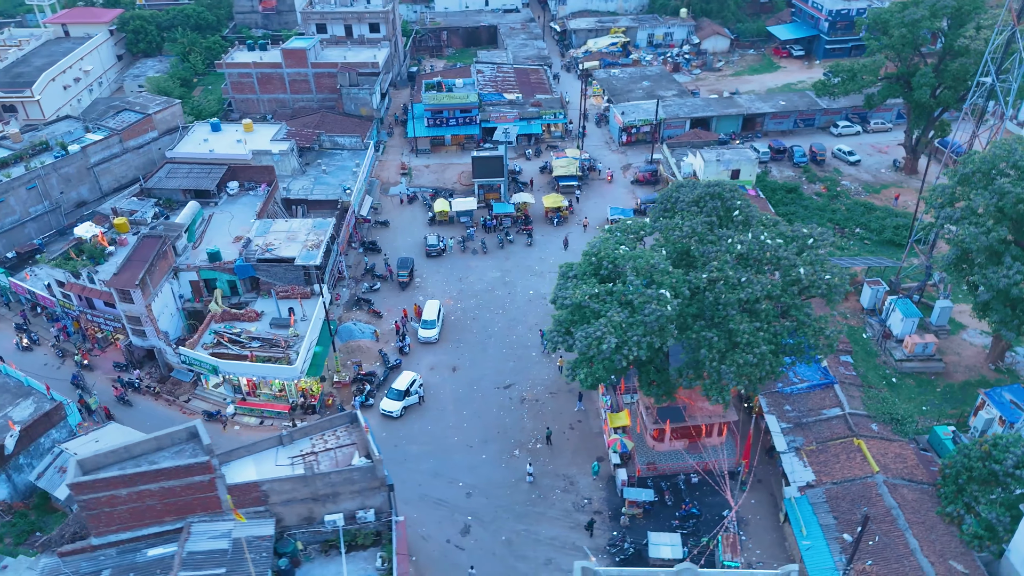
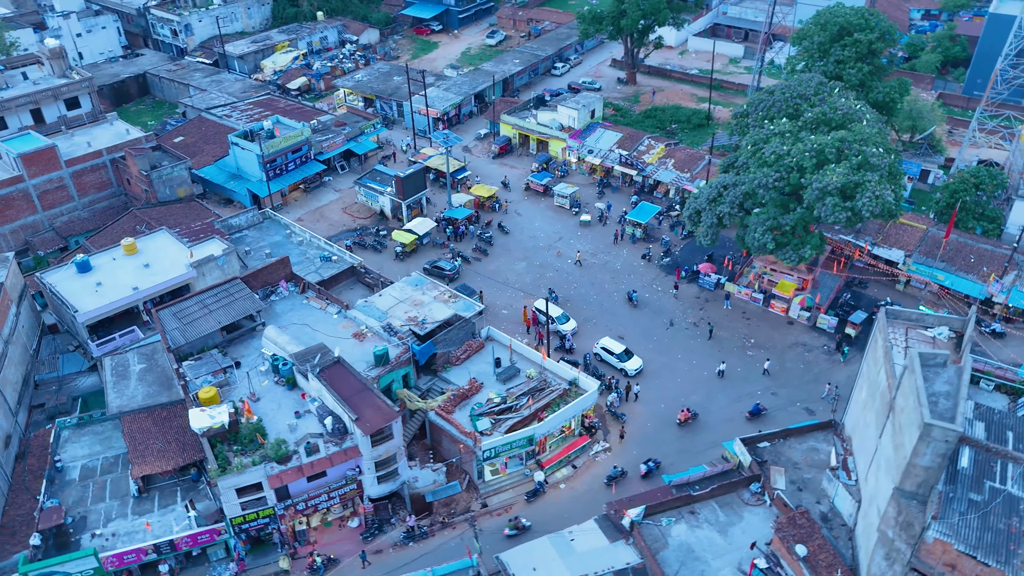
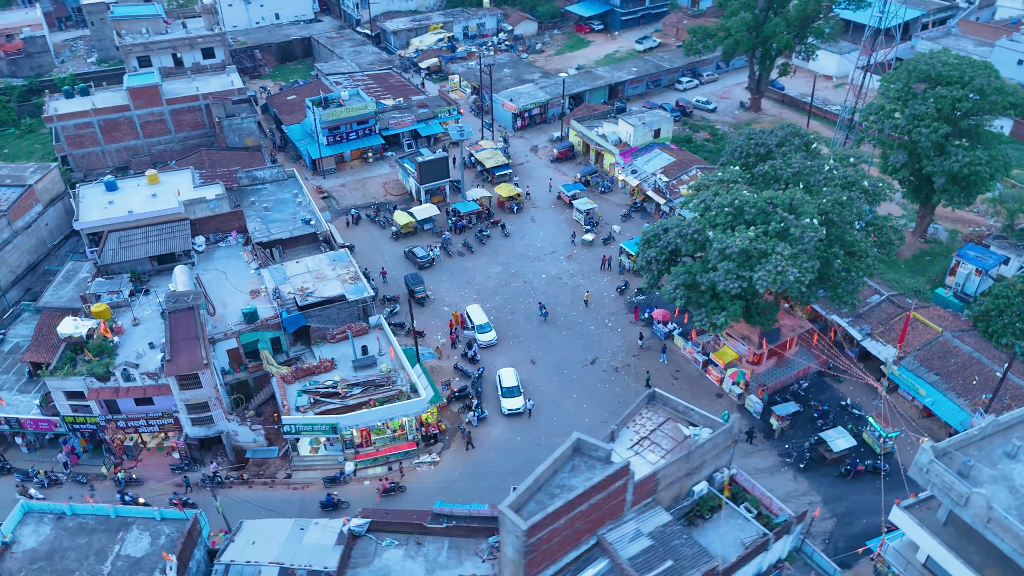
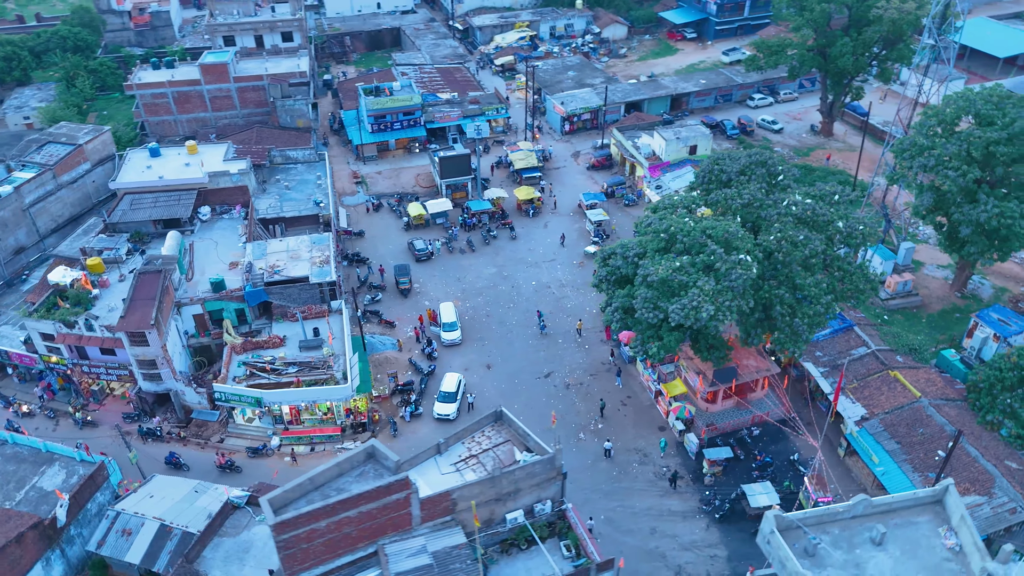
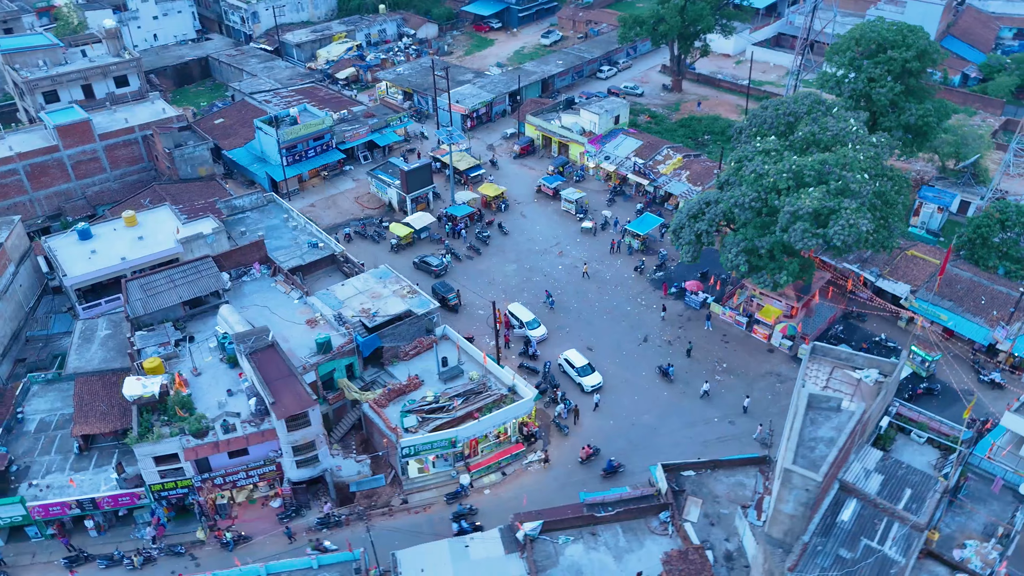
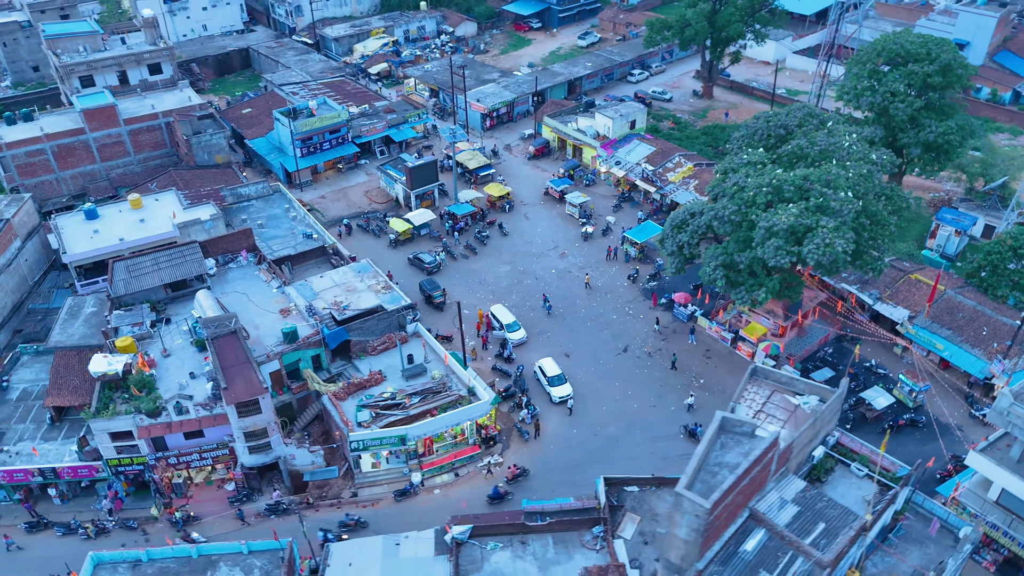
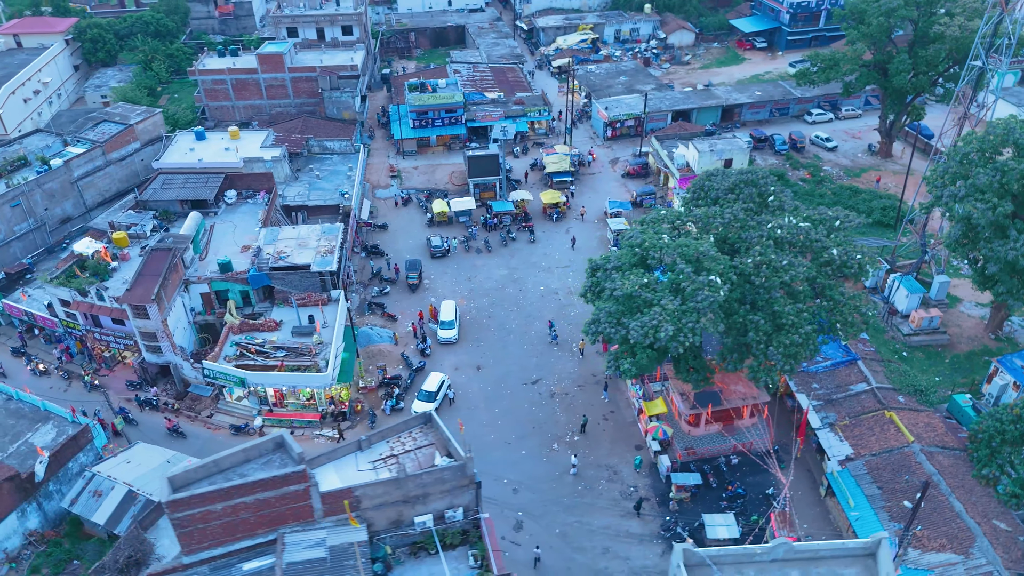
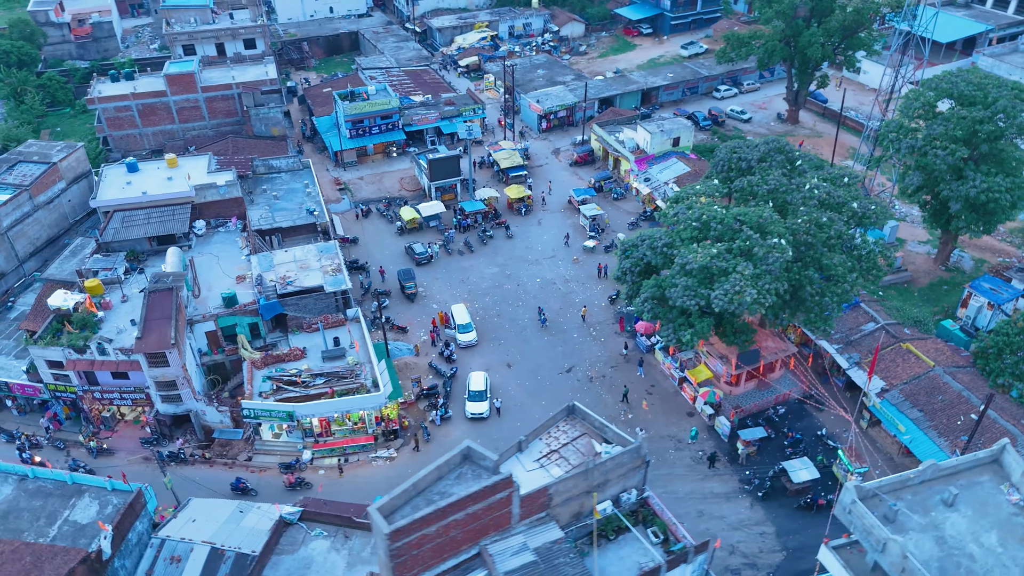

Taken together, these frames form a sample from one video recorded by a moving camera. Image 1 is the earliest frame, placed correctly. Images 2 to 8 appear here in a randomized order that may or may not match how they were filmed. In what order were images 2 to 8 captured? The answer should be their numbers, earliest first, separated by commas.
7, 4, 8, 3, 6, 5, 2
